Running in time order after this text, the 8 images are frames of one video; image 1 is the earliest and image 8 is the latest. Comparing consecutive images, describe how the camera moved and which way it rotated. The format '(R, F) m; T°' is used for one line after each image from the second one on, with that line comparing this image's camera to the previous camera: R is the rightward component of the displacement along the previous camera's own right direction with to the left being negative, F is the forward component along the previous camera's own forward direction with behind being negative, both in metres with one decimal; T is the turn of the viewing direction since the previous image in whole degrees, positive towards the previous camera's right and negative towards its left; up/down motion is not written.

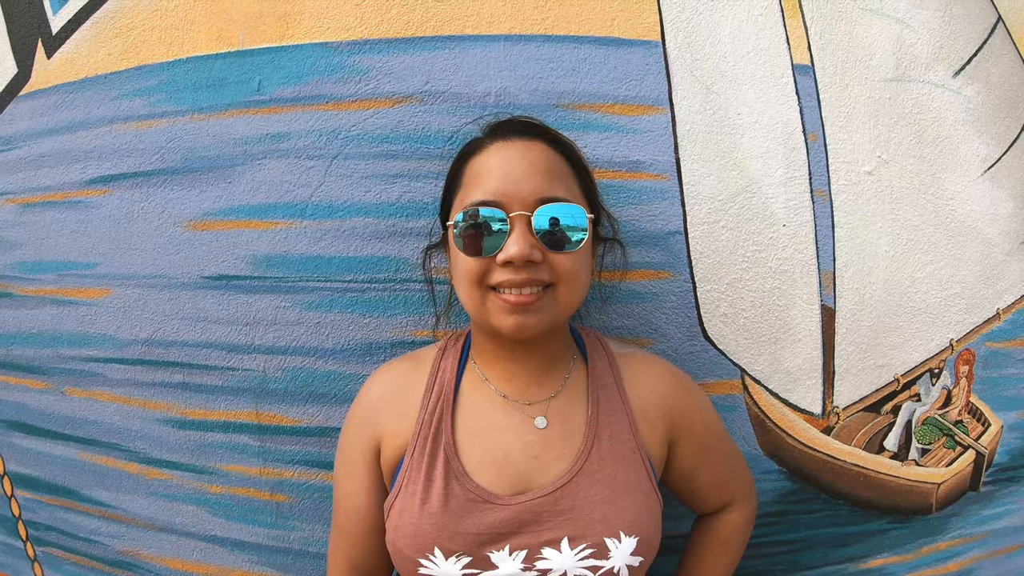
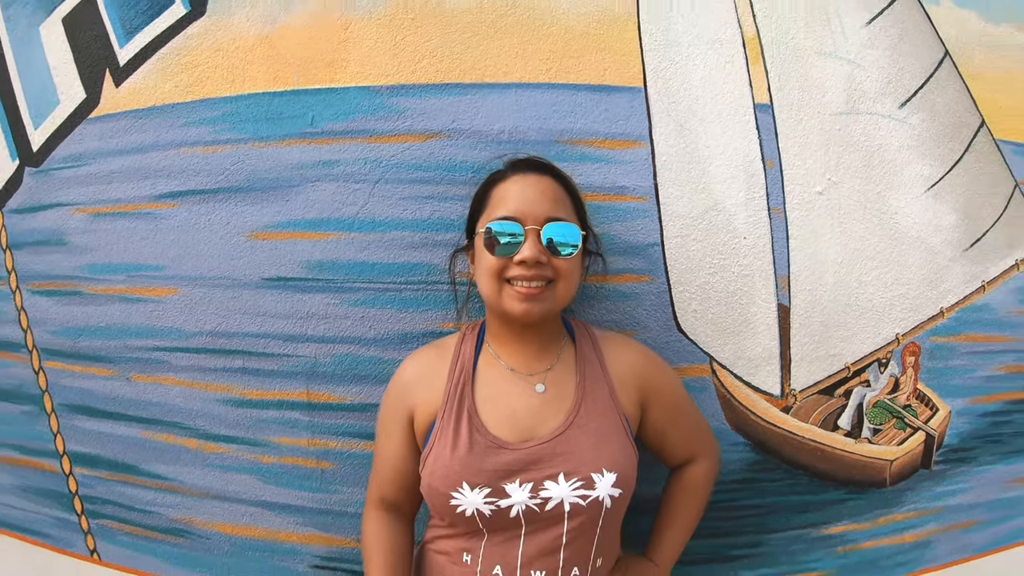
(0.0, -0.1) m; 0°
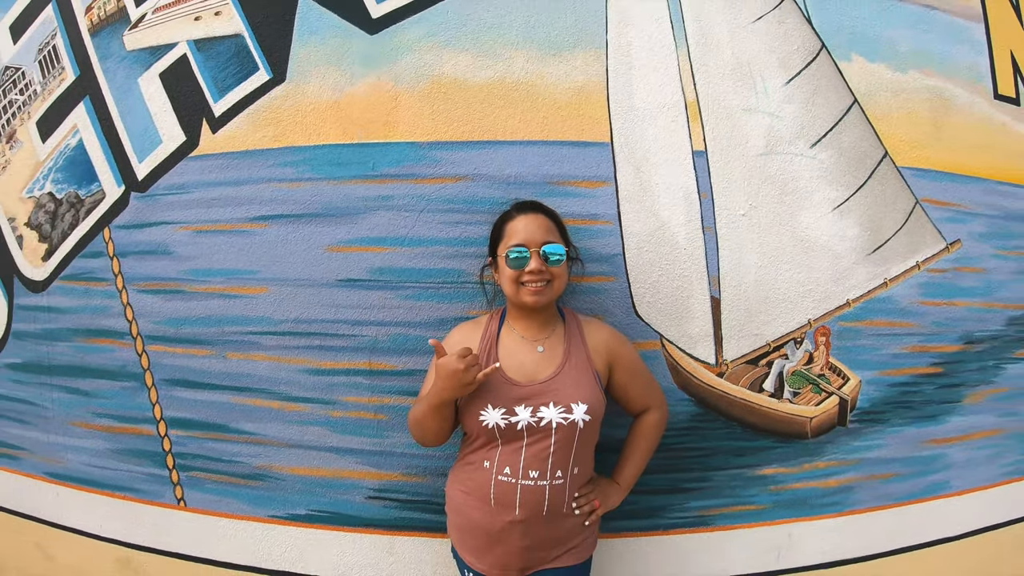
(0.0, -0.3) m; 0°
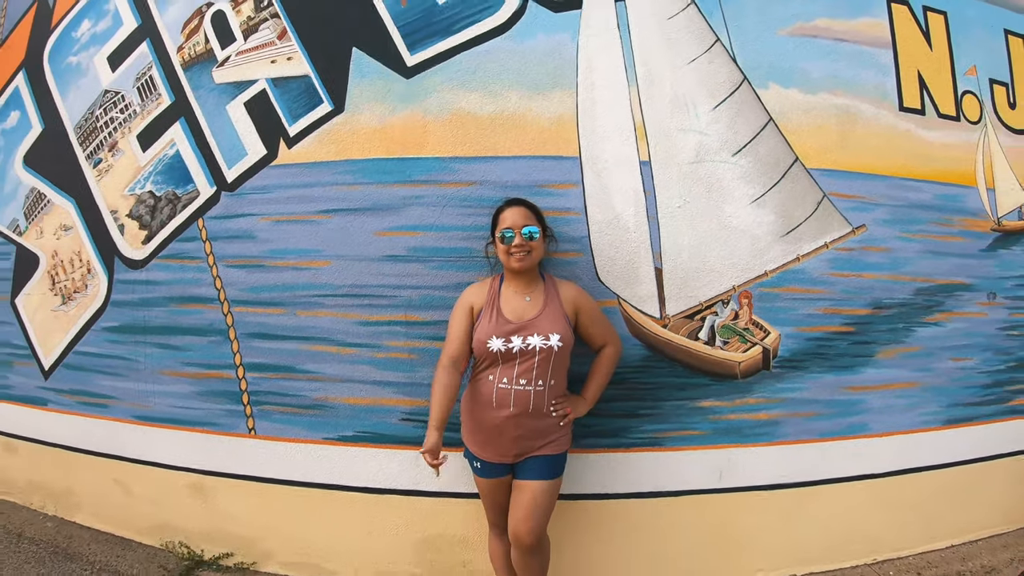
(0.0, -0.5) m; -1°
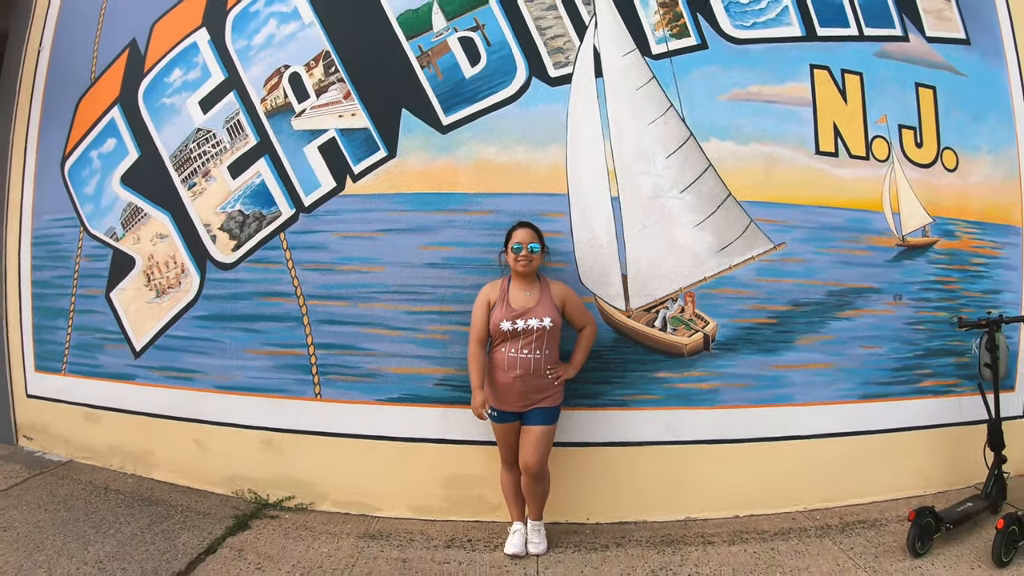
(0.0, -0.7) m; 0°
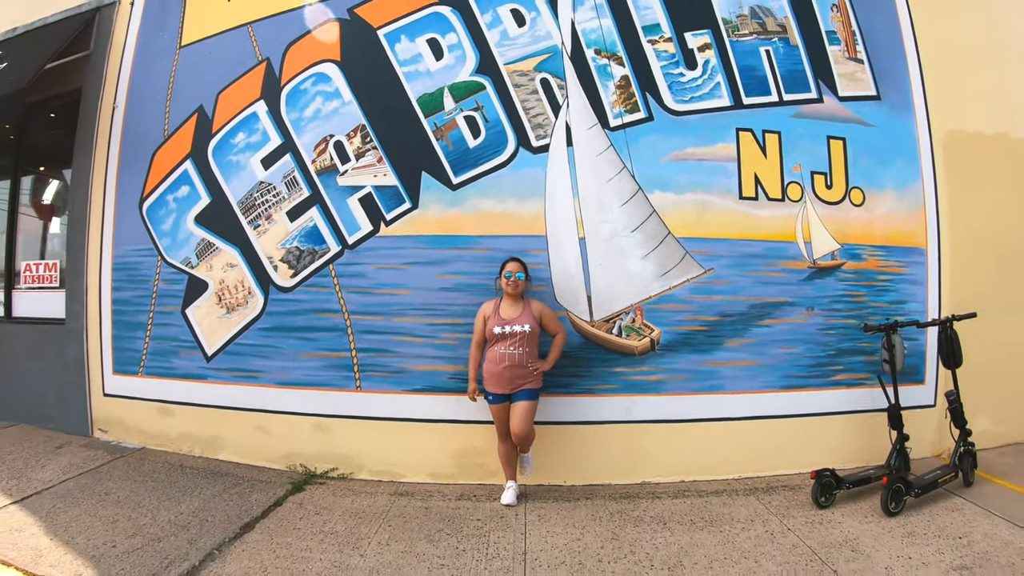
(0.0, -0.9) m; 0°
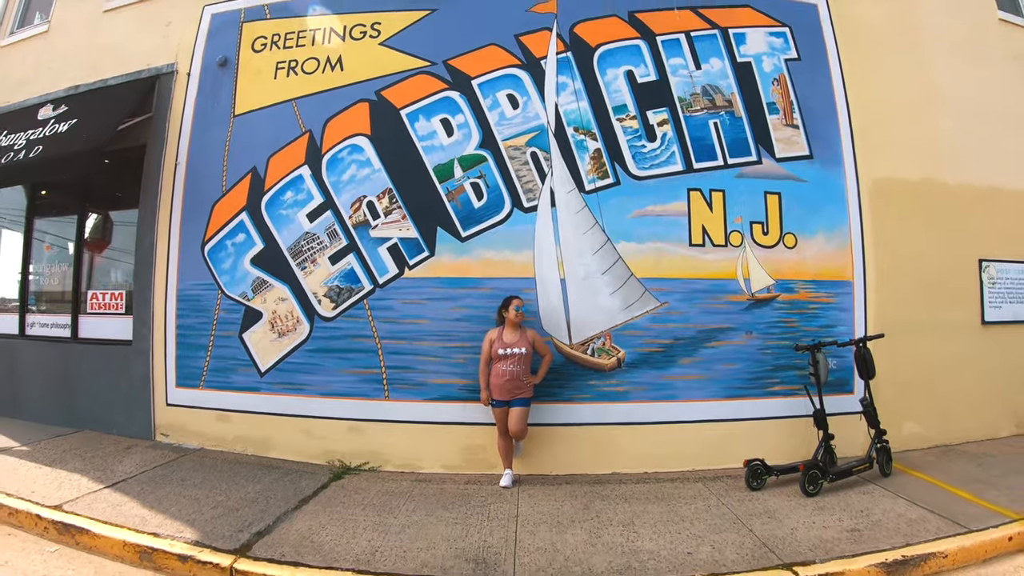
(0.0, -1.0) m; 0°
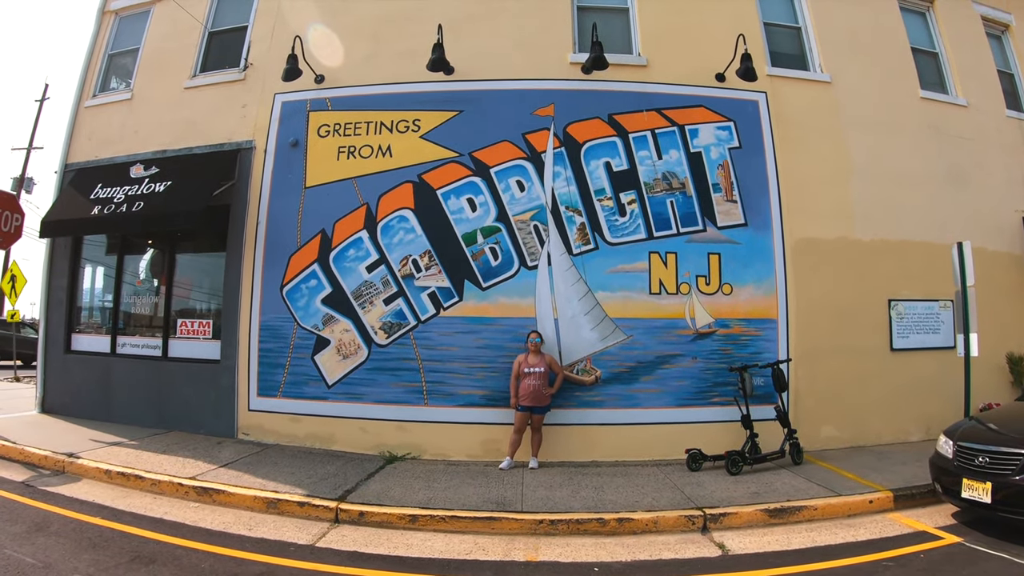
(-0.1, -1.9) m; 0°
